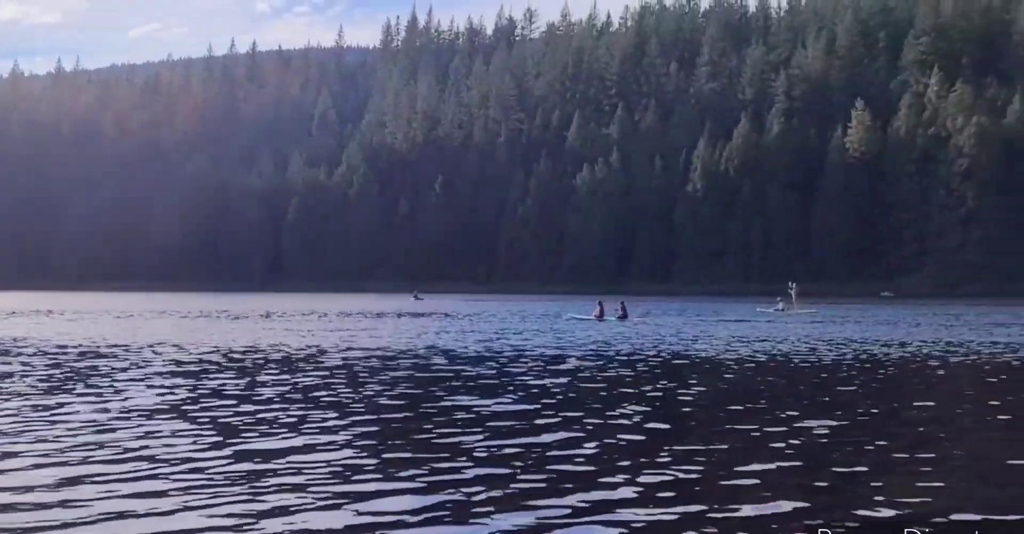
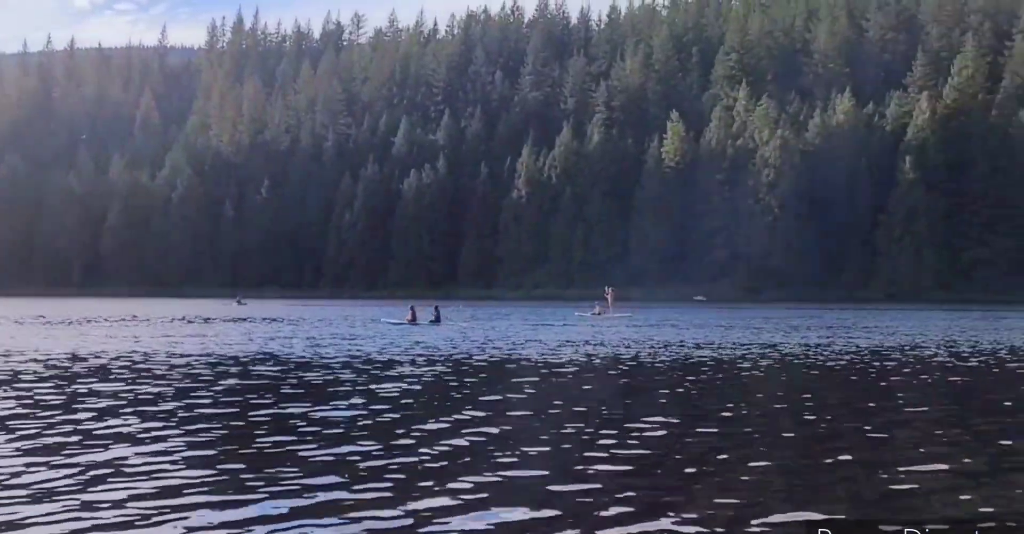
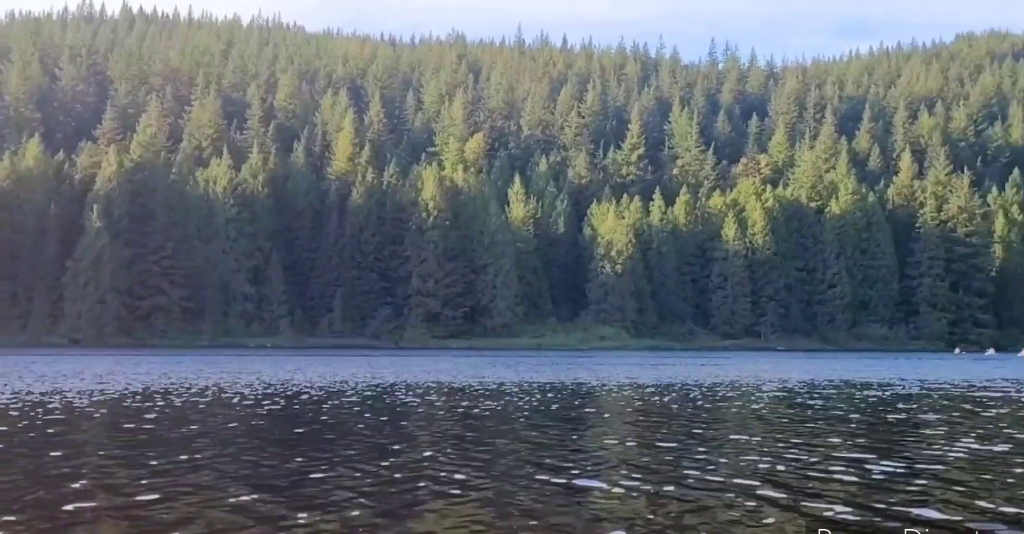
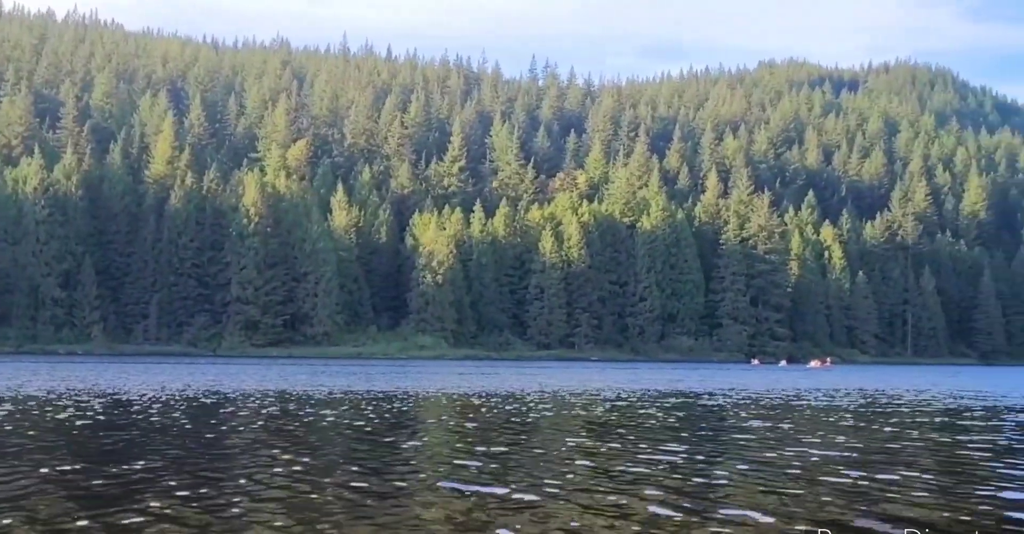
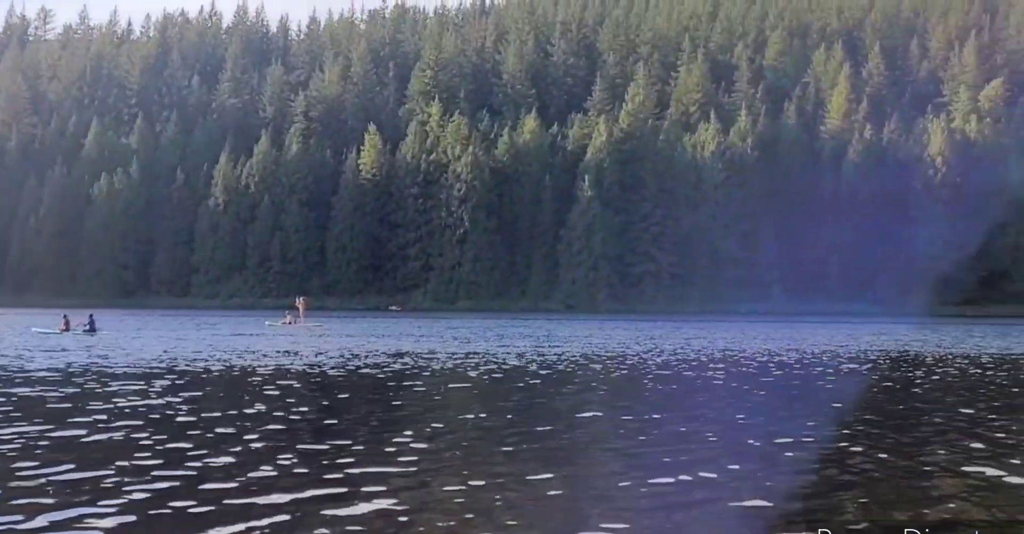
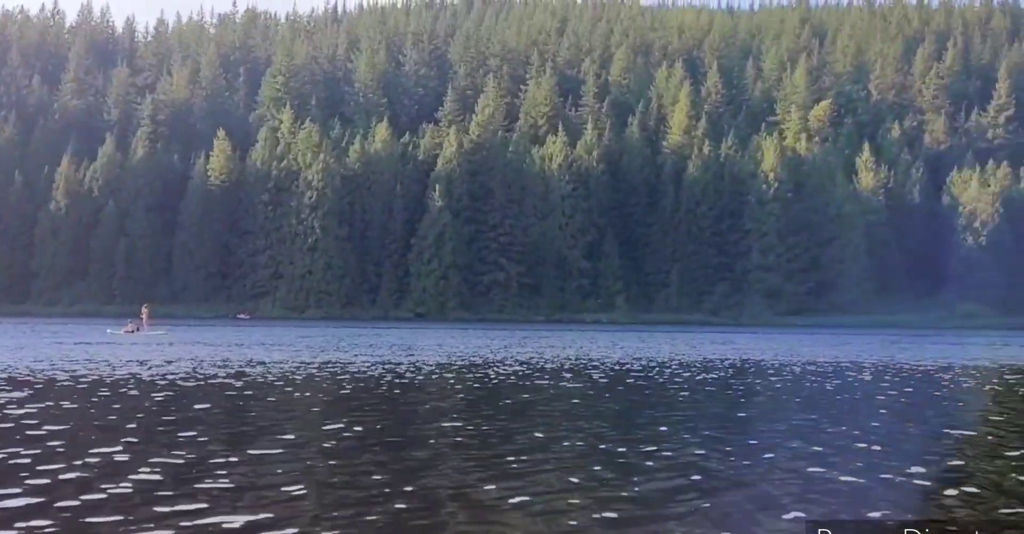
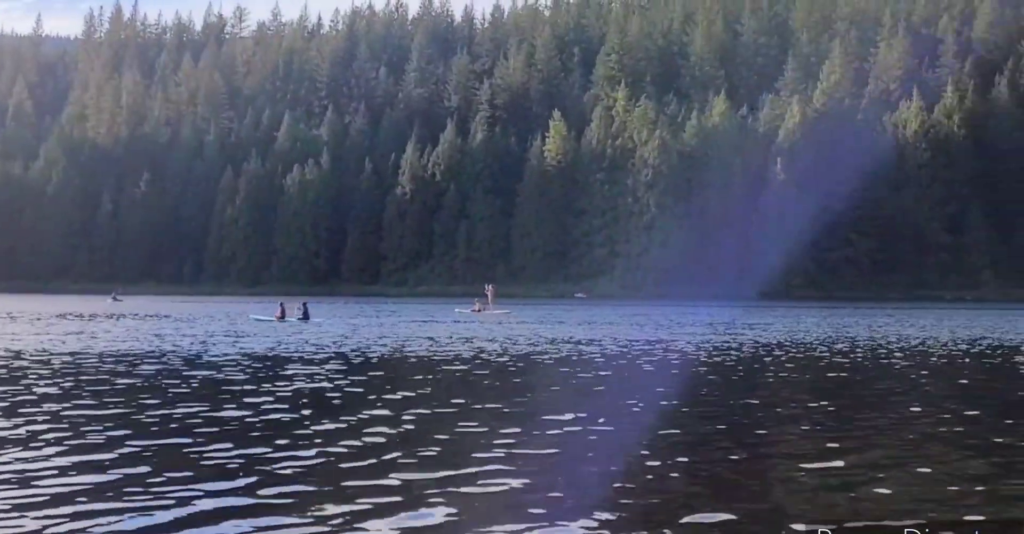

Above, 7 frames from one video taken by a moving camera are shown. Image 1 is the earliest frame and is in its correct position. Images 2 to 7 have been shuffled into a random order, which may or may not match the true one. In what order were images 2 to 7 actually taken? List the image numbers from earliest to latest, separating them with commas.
2, 7, 5, 6, 3, 4
